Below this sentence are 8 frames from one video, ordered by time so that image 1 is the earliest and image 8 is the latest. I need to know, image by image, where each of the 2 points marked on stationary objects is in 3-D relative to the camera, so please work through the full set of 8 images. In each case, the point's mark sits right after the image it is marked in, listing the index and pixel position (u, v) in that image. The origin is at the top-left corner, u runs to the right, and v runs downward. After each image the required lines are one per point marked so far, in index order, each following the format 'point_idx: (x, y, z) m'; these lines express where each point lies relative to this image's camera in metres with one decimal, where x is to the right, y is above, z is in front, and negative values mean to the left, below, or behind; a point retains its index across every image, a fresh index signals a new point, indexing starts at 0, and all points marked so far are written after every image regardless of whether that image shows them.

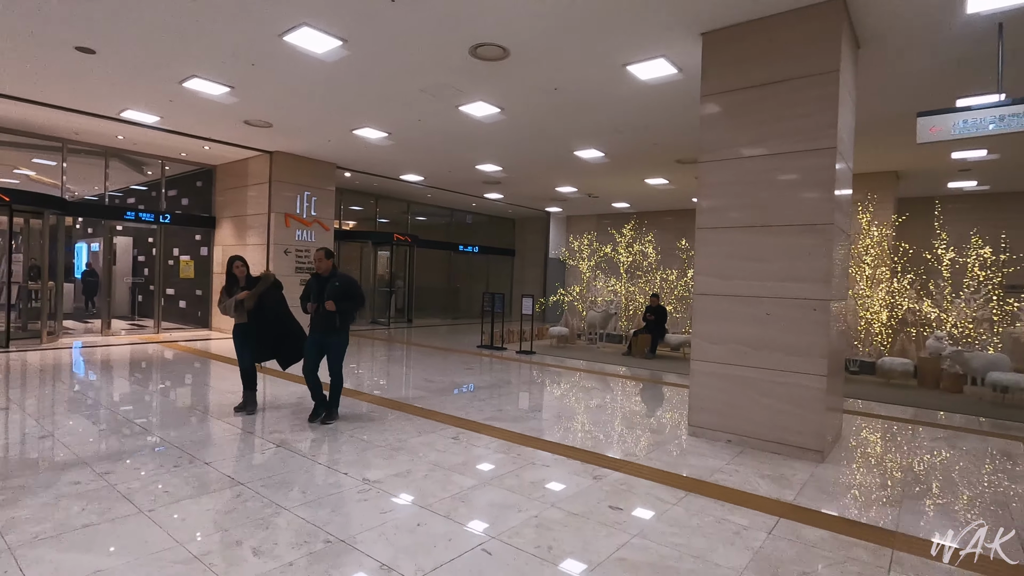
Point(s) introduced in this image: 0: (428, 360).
0: (-1.5, -1.3, +9.6) m
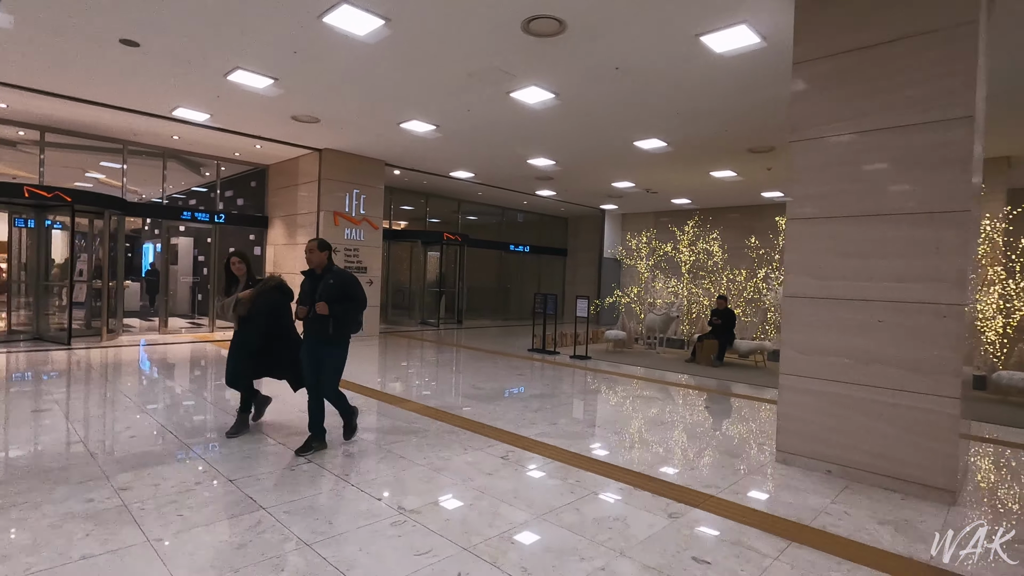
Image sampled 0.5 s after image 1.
0: (-0.6, -1.3, +9.1) m
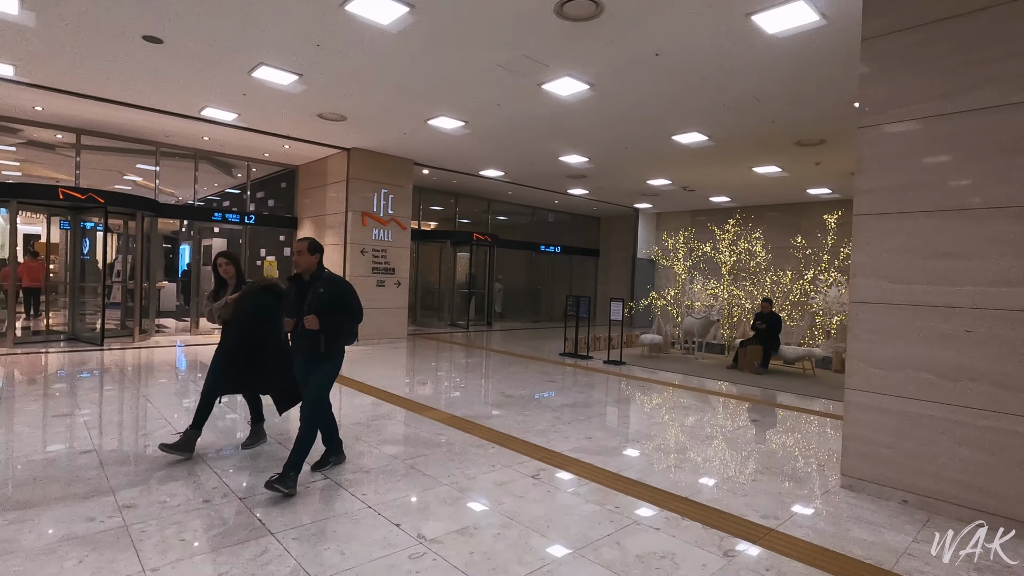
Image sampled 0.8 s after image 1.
0: (-0.1, -1.3, +8.8) m
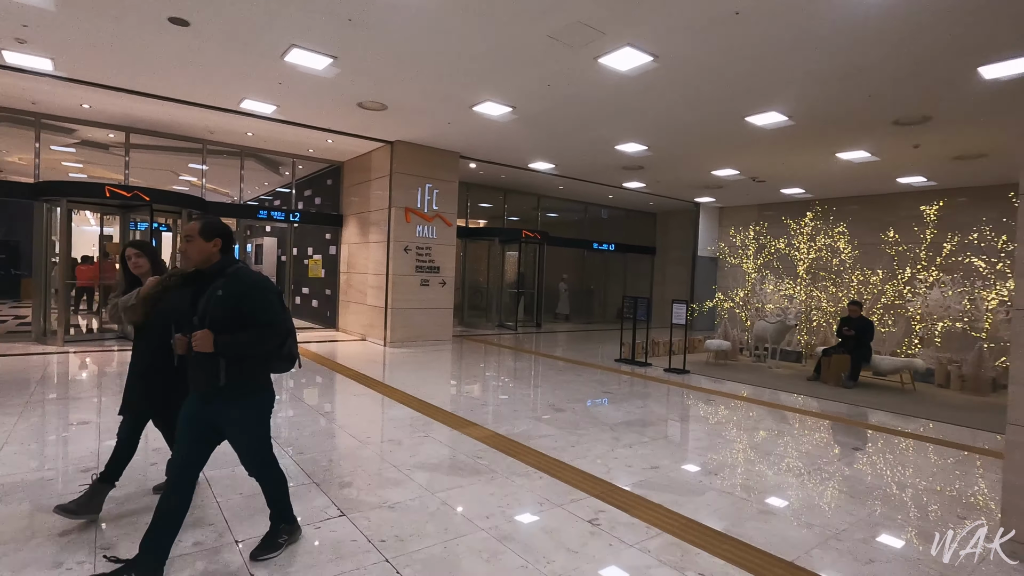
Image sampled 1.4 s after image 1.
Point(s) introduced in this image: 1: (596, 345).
0: (+0.7, -1.3, +8.1) m
1: (+1.9, -1.3, +11.4) m
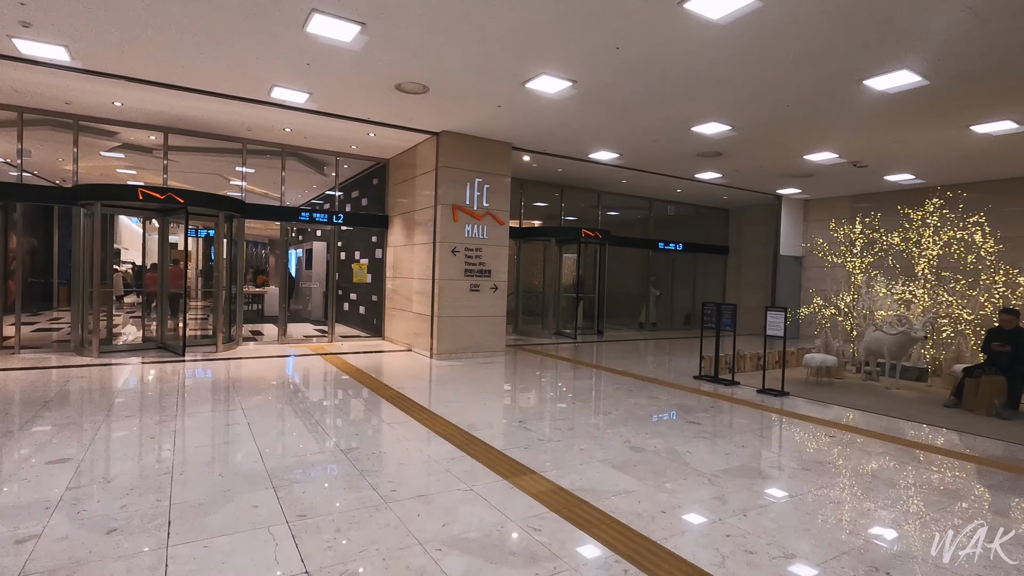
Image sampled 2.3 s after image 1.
0: (+1.5, -1.4, +6.9) m
1: (+3.0, -1.3, +10.1) m
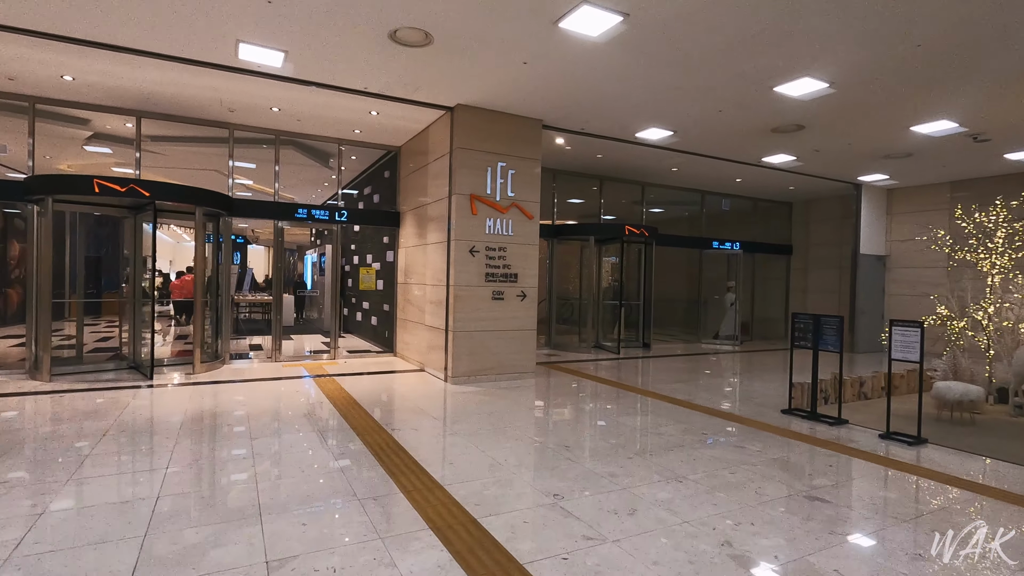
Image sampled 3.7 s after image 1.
0: (+1.8, -1.5, +5.1) m
1: (+3.5, -1.4, +8.2) m
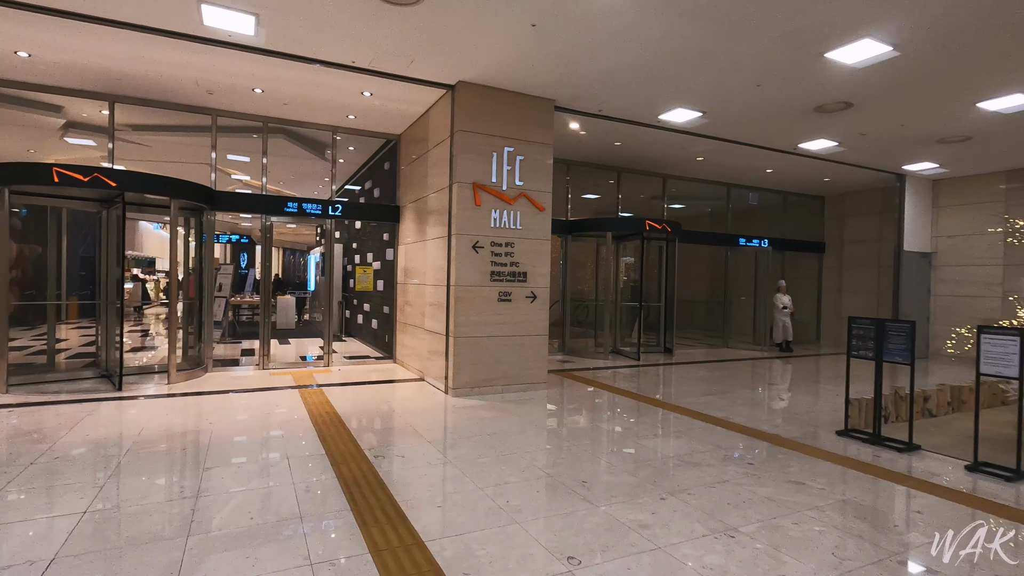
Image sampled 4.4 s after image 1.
0: (+1.8, -1.5, +4.3) m
1: (+3.6, -1.4, +7.3) m
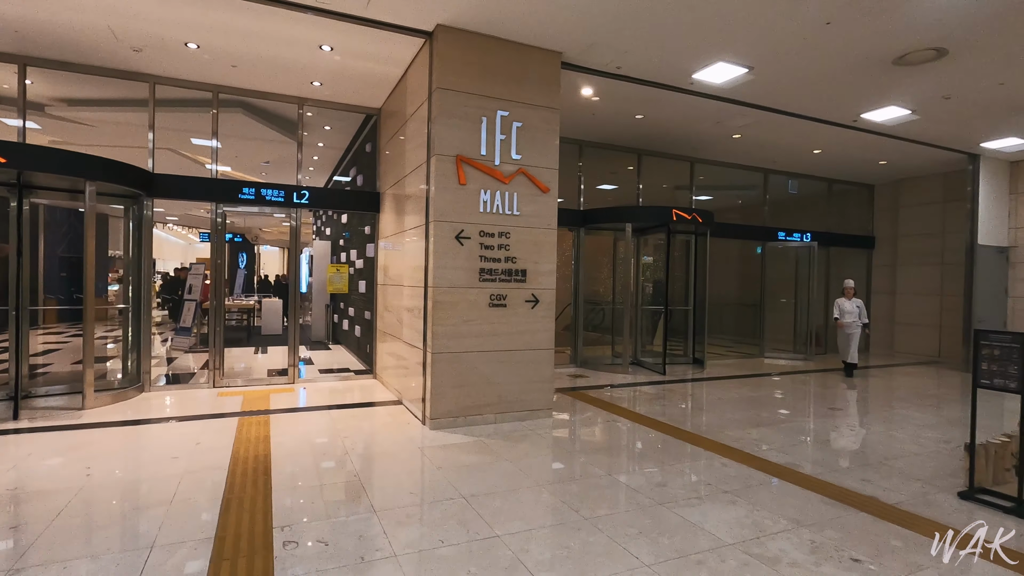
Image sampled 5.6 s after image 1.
0: (+1.7, -1.5, +2.8) m
1: (+3.6, -1.4, +5.8) m
